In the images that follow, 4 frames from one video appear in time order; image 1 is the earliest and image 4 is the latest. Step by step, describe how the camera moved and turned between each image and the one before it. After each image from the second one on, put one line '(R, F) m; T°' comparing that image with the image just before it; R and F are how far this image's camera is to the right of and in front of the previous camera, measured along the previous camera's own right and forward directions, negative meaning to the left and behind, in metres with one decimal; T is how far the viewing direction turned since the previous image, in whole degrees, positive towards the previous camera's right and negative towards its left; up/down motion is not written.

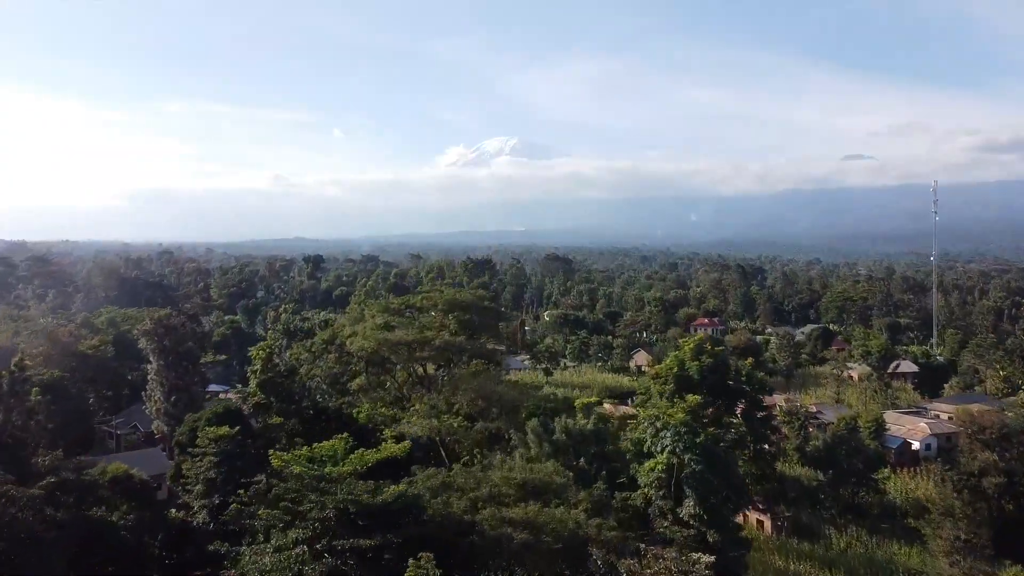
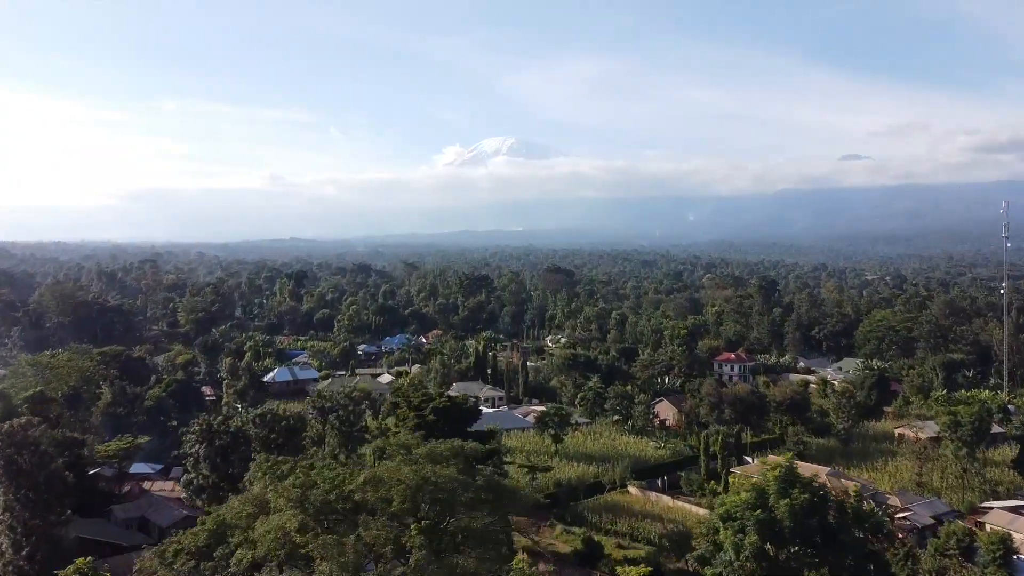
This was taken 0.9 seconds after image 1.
(+0.1, -7.9) m; 0°
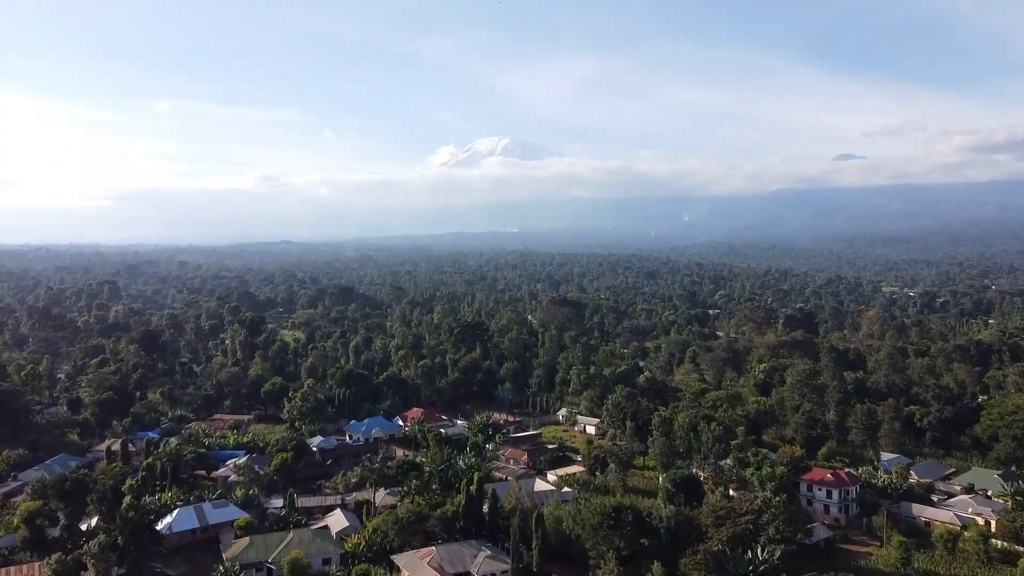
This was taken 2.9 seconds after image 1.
(-0.2, +6.7) m; 0°
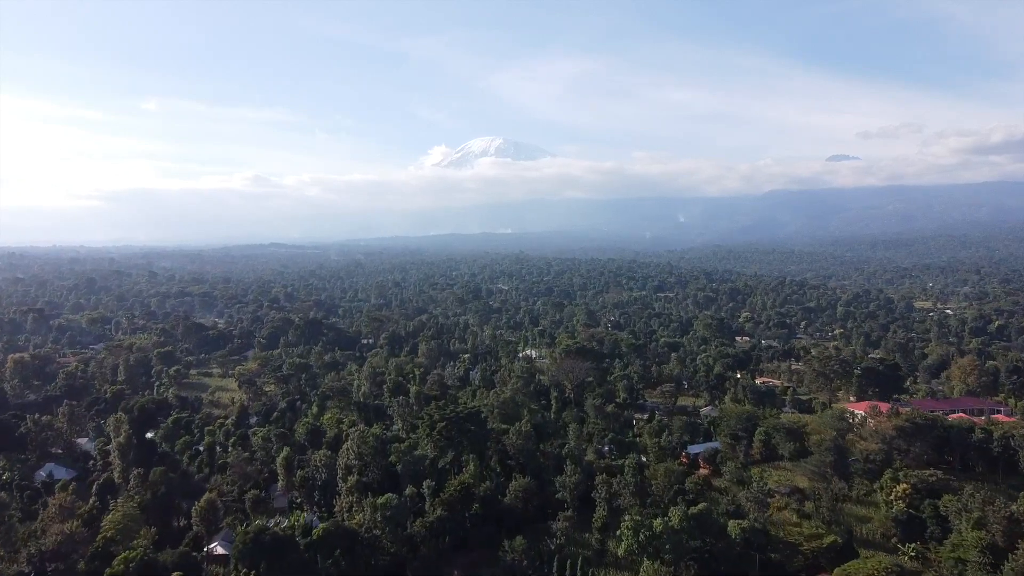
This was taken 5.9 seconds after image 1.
(-0.4, +9.7) m; 0°
